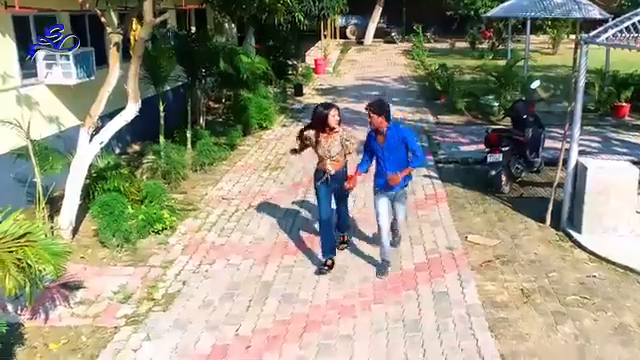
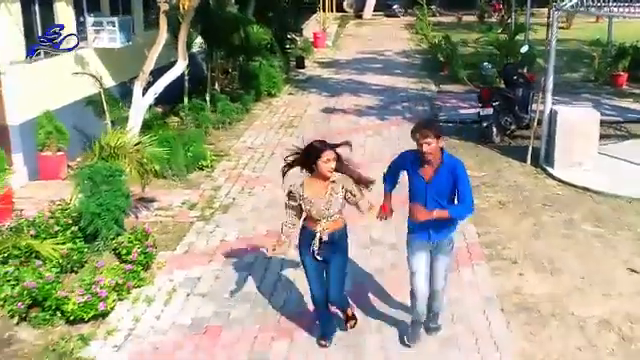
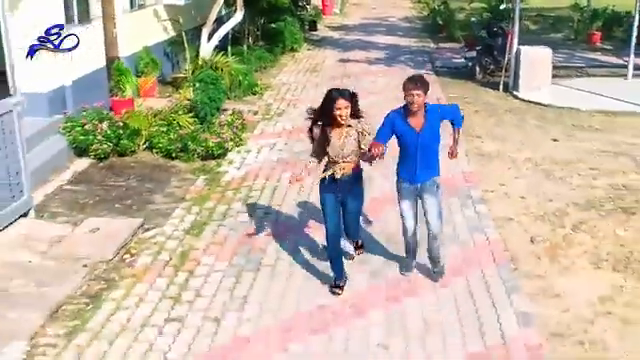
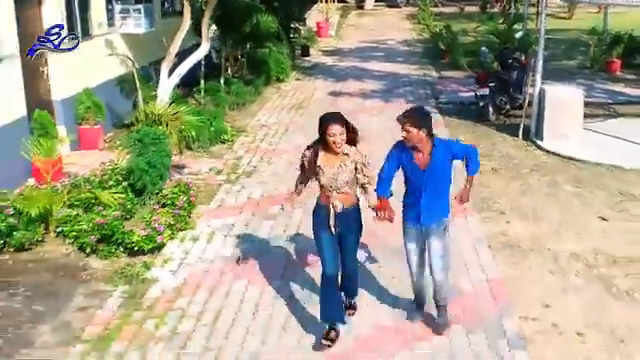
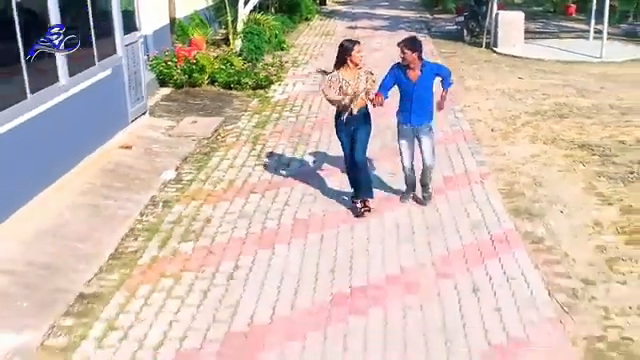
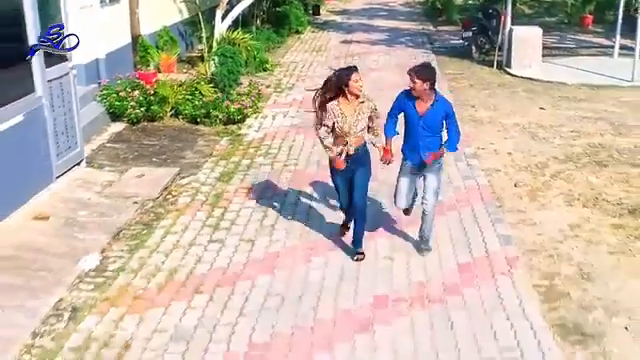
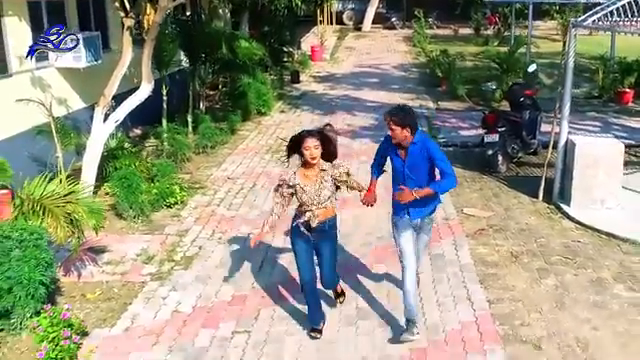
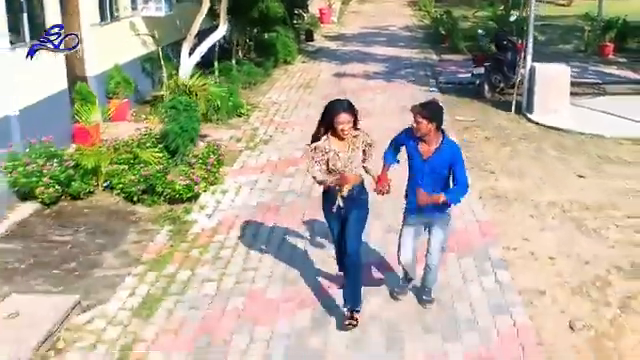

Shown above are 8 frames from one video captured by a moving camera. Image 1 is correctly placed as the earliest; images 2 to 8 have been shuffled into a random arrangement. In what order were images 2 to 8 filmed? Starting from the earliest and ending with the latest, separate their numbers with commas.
7, 2, 4, 8, 3, 6, 5
